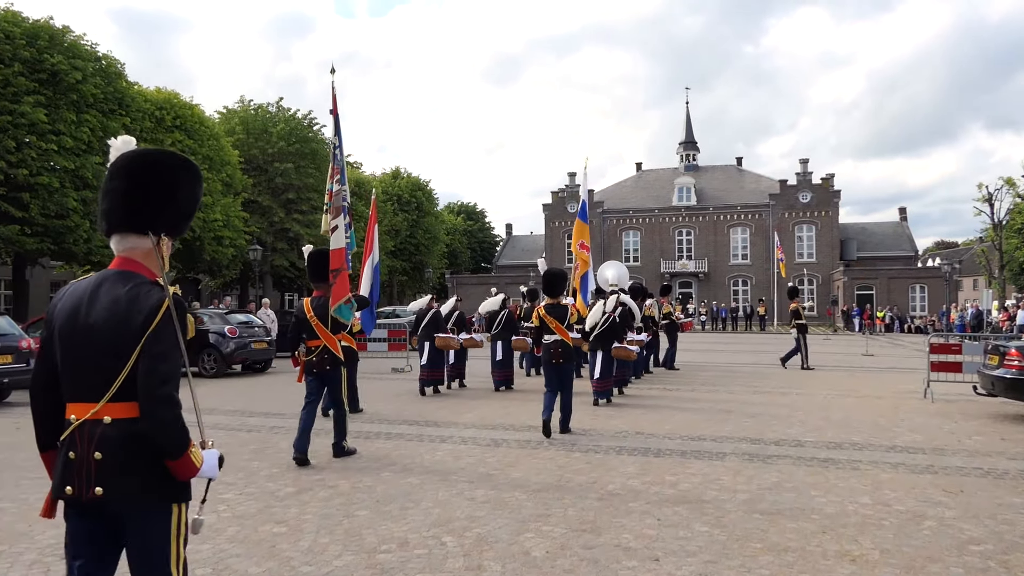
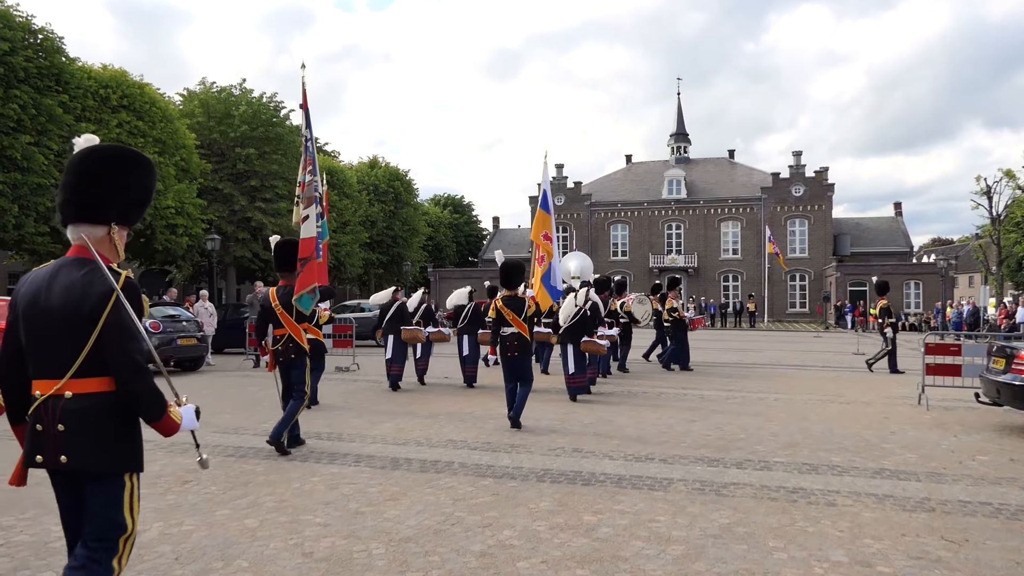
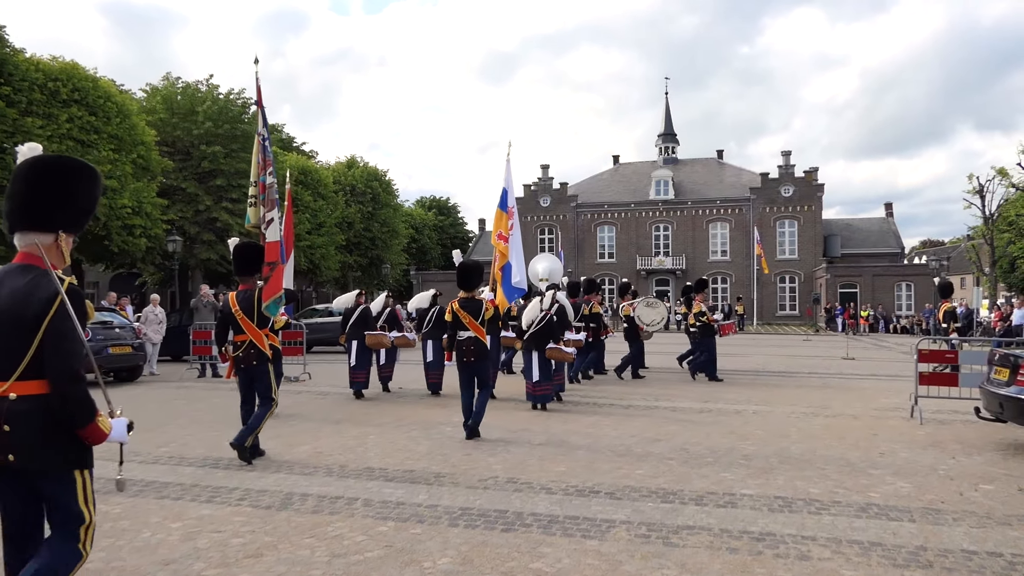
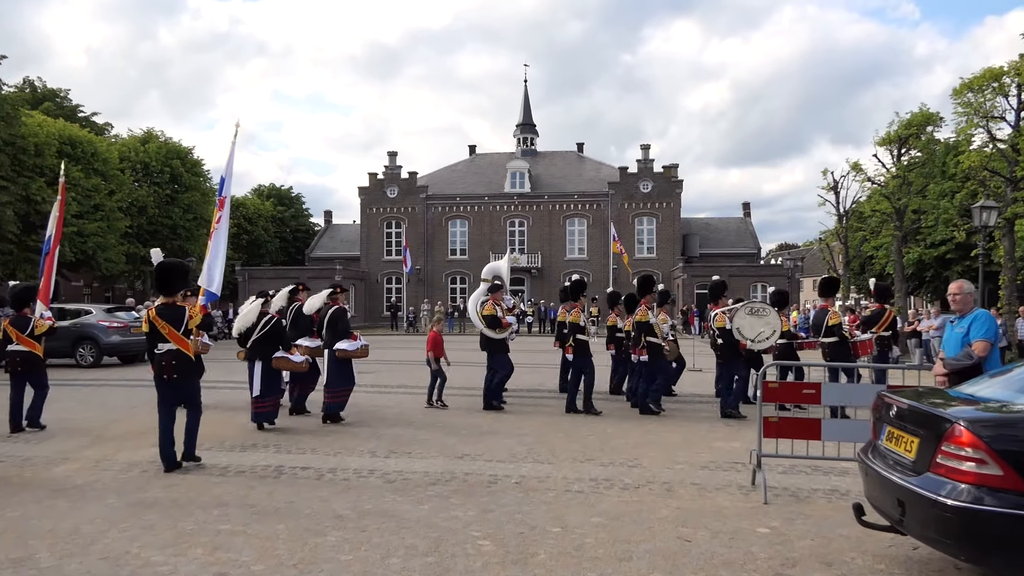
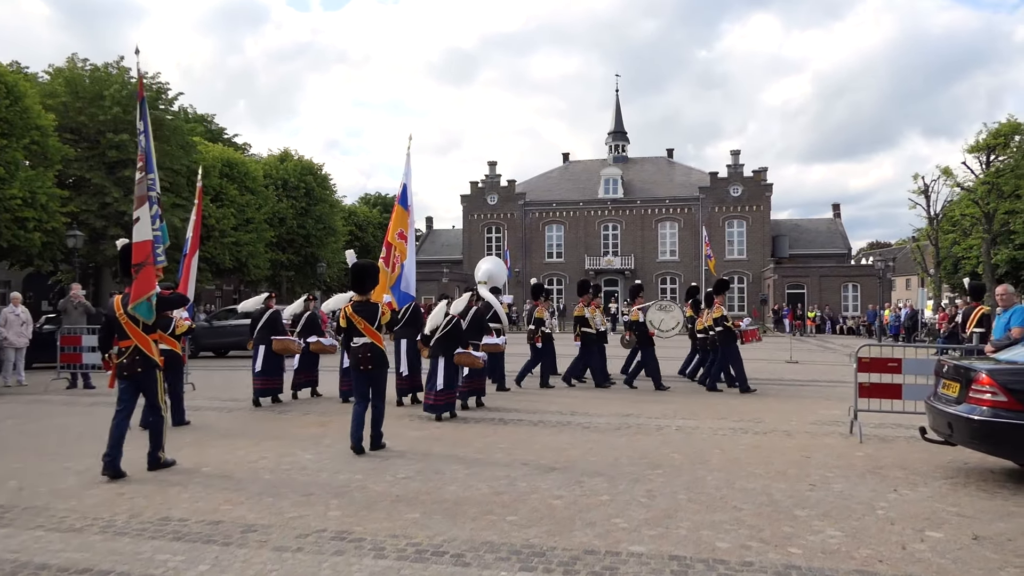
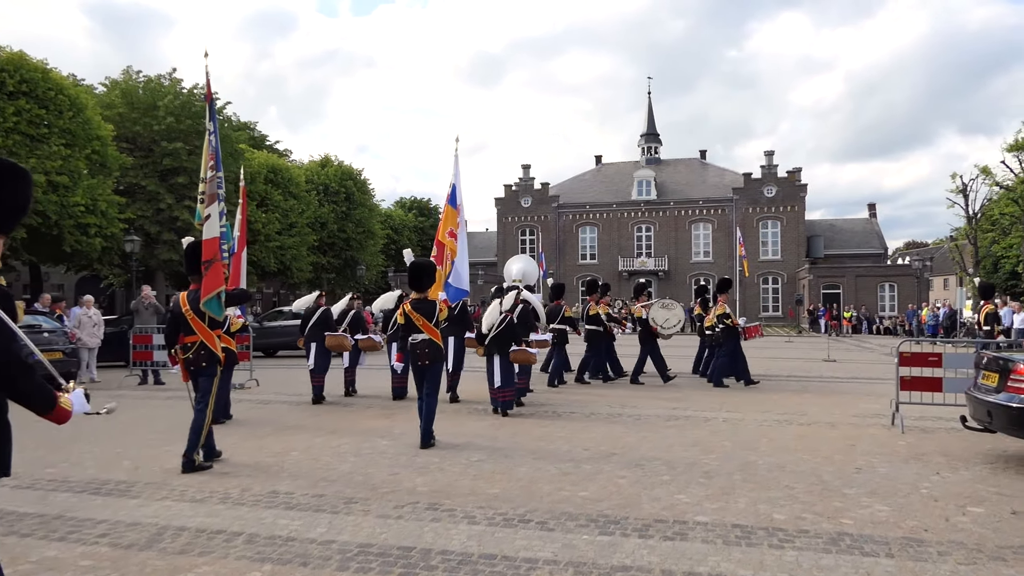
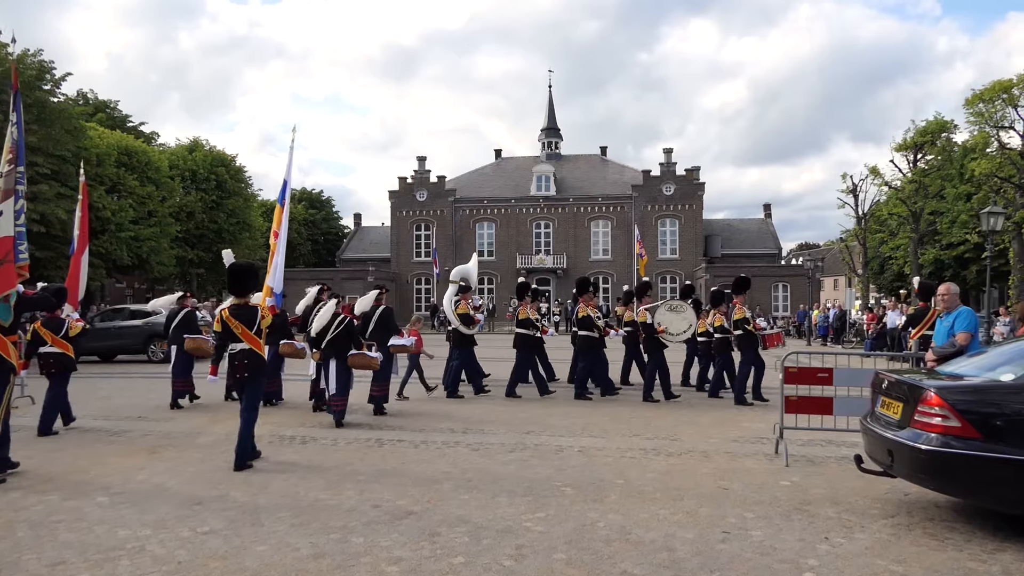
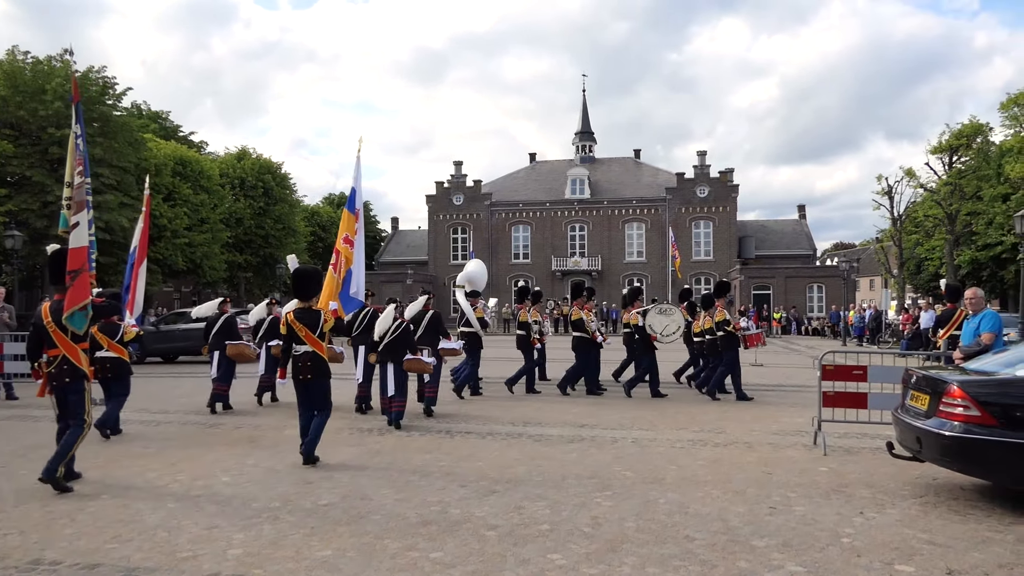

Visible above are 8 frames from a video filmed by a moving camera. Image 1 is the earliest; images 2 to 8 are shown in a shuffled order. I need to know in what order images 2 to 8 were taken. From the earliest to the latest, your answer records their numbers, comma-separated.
2, 3, 6, 5, 8, 7, 4
